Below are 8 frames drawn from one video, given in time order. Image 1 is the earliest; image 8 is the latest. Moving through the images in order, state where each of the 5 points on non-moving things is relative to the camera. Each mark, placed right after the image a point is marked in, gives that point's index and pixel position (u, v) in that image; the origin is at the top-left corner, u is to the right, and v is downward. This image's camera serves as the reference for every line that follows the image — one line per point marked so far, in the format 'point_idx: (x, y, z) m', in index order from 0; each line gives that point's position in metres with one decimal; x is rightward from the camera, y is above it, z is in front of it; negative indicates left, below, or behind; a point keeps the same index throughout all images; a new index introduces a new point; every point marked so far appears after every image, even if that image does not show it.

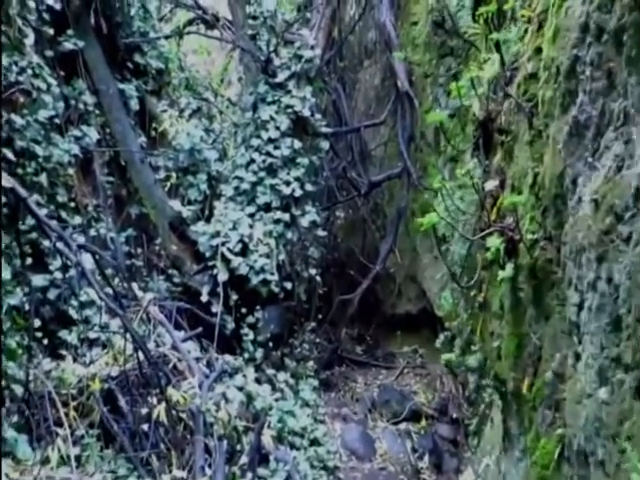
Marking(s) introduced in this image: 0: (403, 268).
0: (+0.6, -0.2, +8.7) m
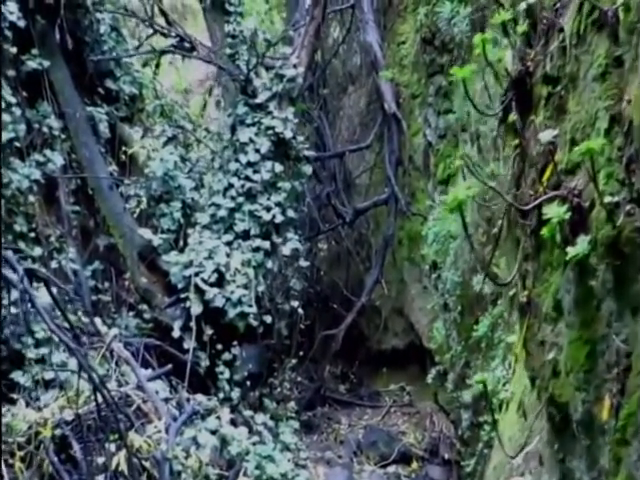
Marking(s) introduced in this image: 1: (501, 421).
0: (+0.4, -0.4, +8.3) m
1: (+0.6, -0.7, +4.7) m
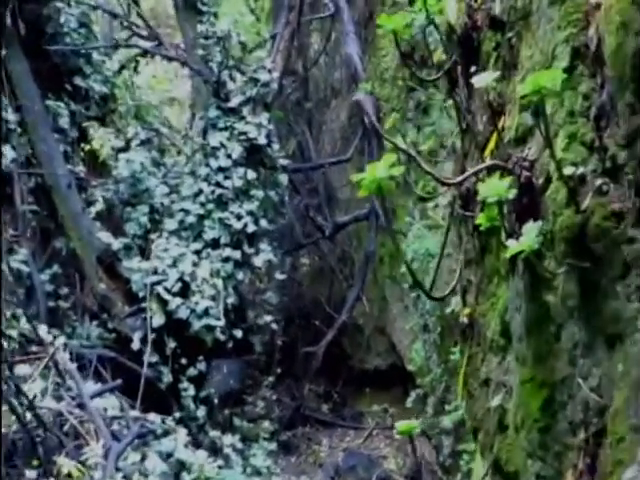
0: (+0.3, -0.5, +7.9) m
1: (+0.5, -0.7, +4.3) m
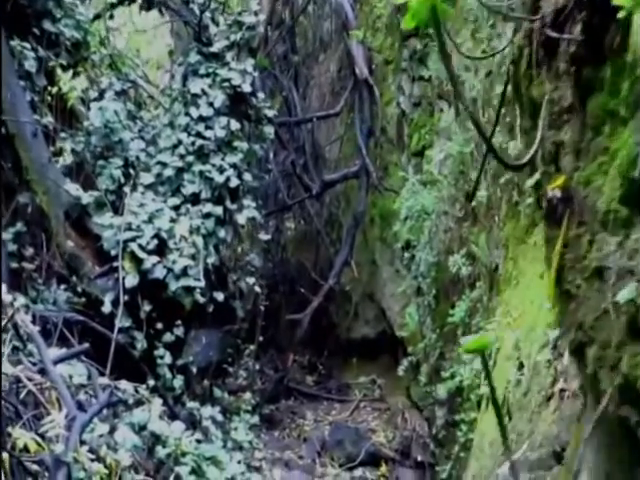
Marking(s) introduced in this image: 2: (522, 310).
0: (+0.2, -0.3, +7.5) m
1: (+0.5, -0.6, +3.9) m
2: (+0.6, -0.2, +3.8) m
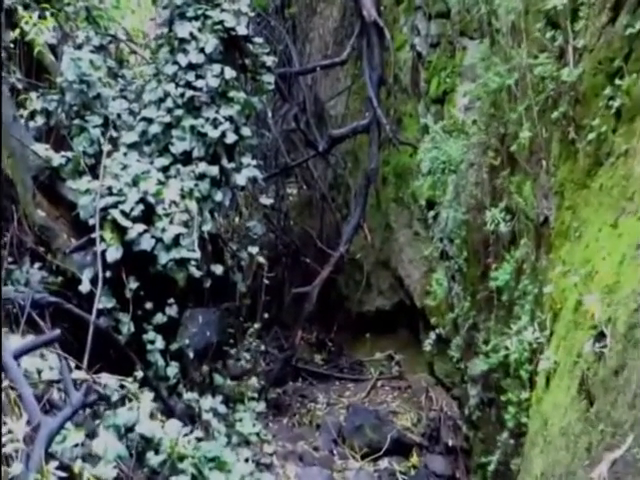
0: (+0.3, -0.1, +6.8) m
1: (+0.6, -0.4, +3.2) m
2: (+0.7, -0.1, +3.2) m
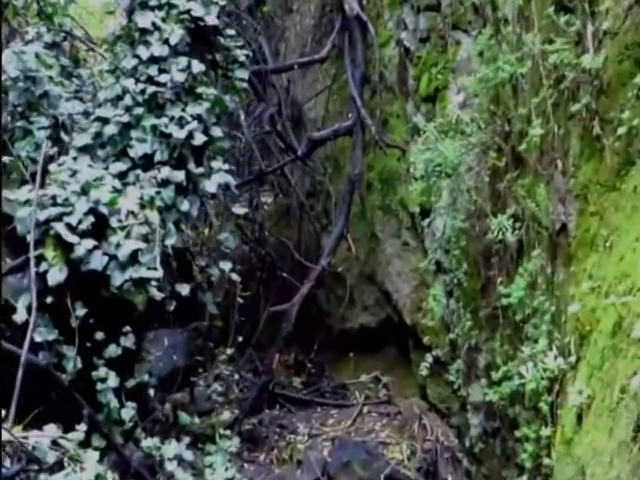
0: (+0.2, -0.1, +6.3) m
1: (+0.5, -0.5, +2.7) m
2: (+0.6, -0.1, +2.7) m
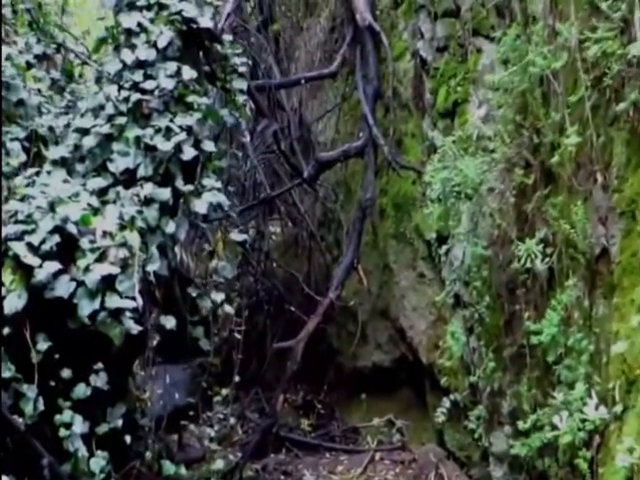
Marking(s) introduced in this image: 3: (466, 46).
0: (+0.2, -0.3, +5.8) m
1: (+0.5, -0.5, +2.2) m
2: (+0.6, -0.1, +2.2) m
3: (+0.5, +0.7, +4.4) m
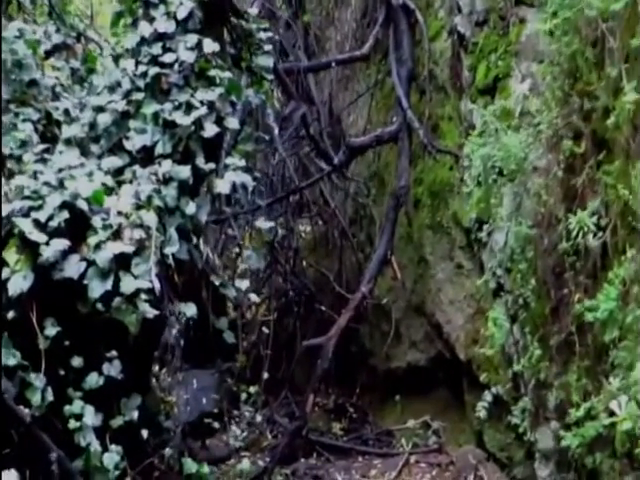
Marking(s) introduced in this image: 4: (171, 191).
0: (+0.4, -0.2, +5.5) m
1: (+0.6, -0.4, +1.9) m
2: (+0.7, -0.1, +1.9) m
3: (+0.6, +0.7, +4.1) m
4: (-0.4, +0.1, +3.4) m
